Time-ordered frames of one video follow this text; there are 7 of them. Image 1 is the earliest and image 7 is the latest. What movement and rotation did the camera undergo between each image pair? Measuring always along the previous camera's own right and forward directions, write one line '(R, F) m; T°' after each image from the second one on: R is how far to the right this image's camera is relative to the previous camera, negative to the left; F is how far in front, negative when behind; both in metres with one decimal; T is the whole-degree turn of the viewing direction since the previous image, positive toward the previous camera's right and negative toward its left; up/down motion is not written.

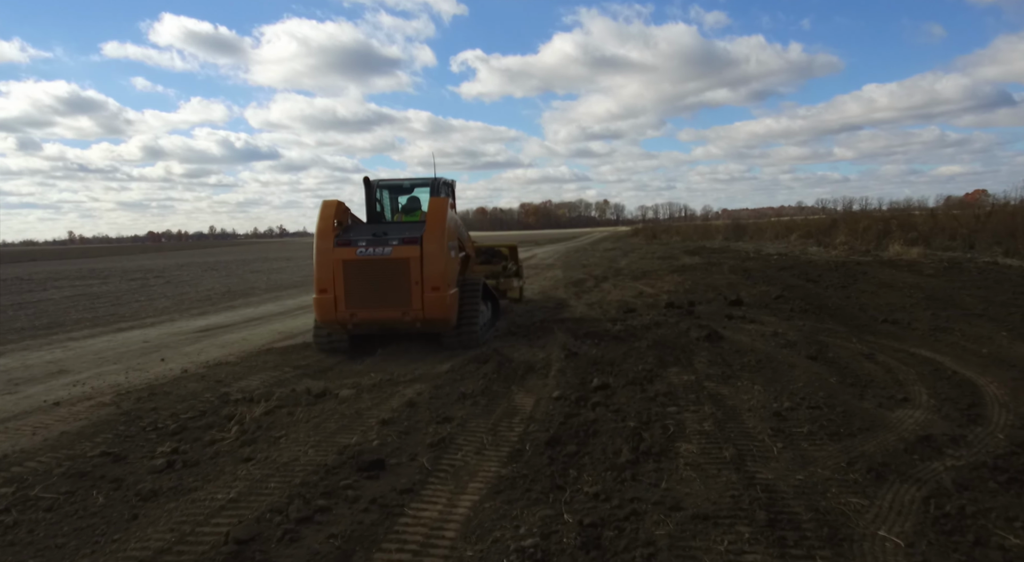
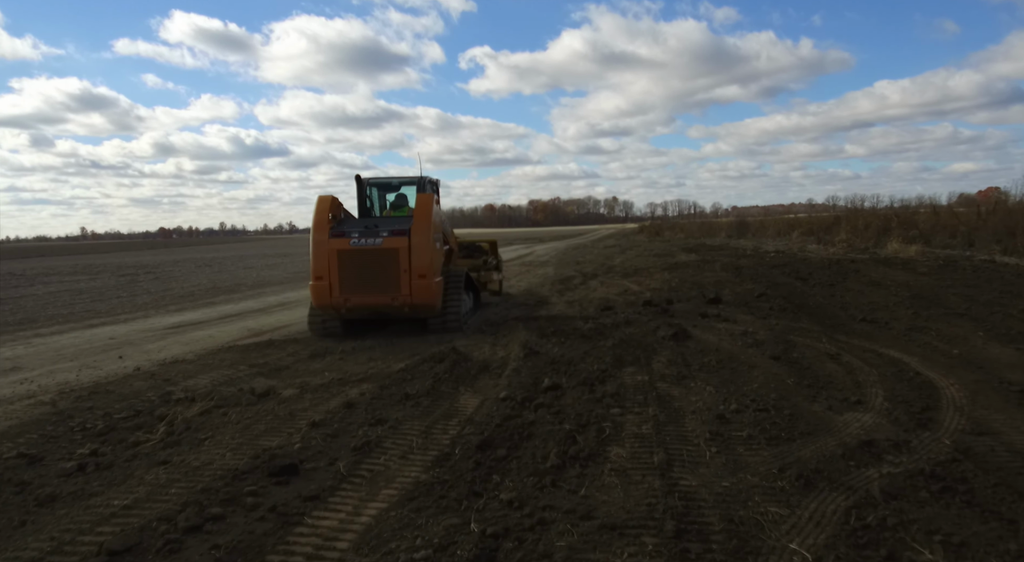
(+0.5, +0.1) m; 0°
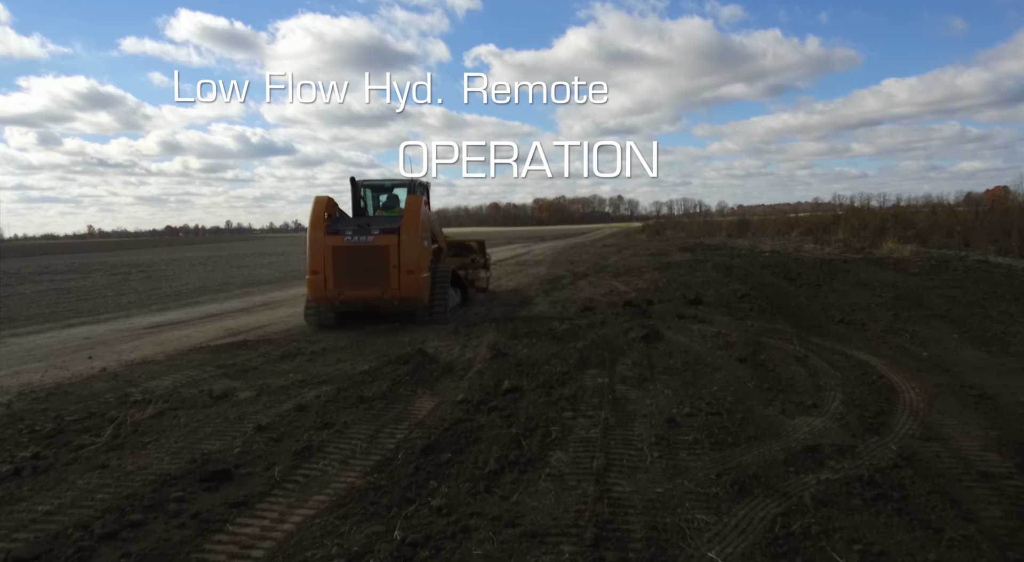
(+0.4, 0.0) m; 0°
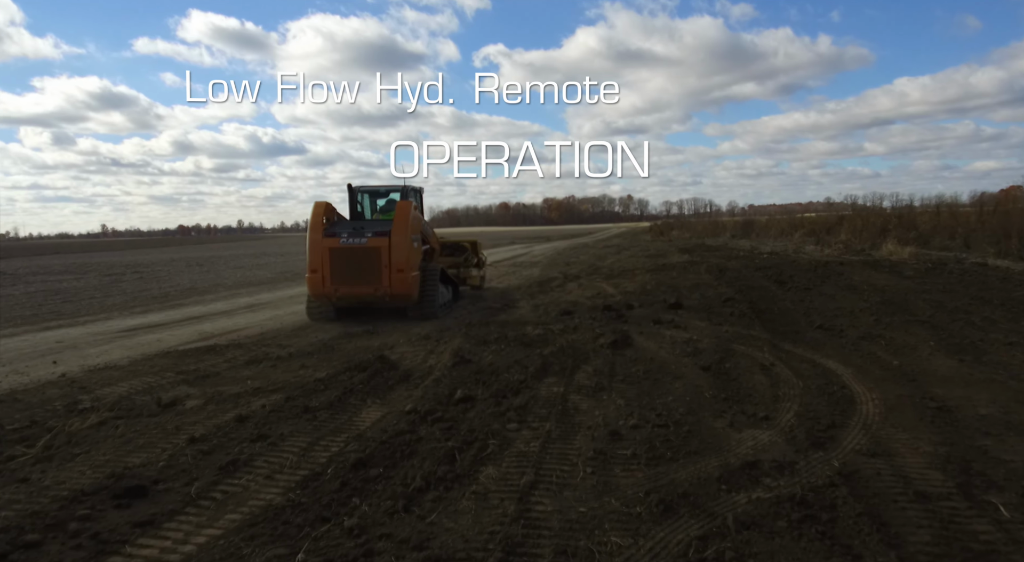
(+0.5, +0.1) m; 0°
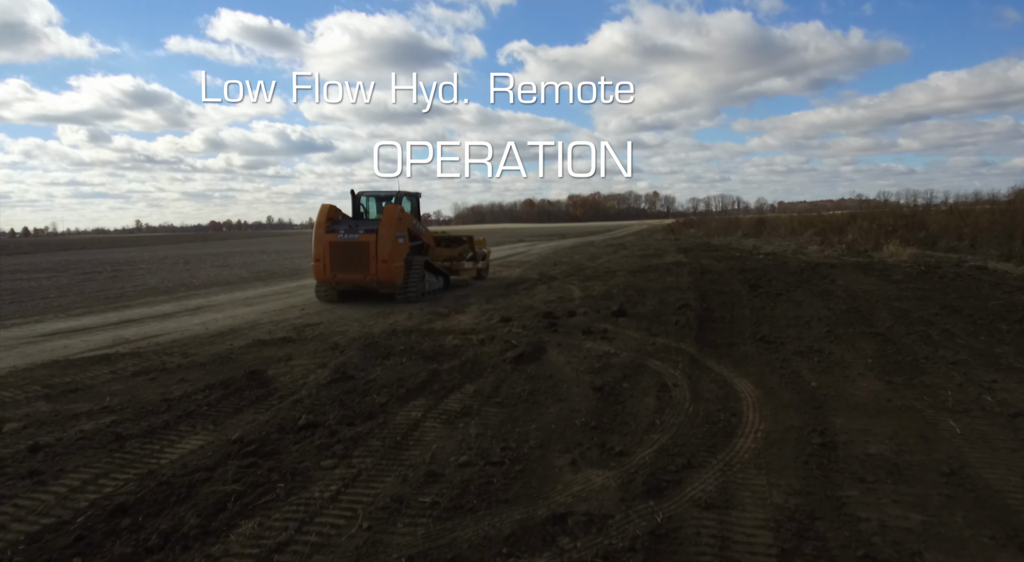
(+1.3, +0.6) m; -1°
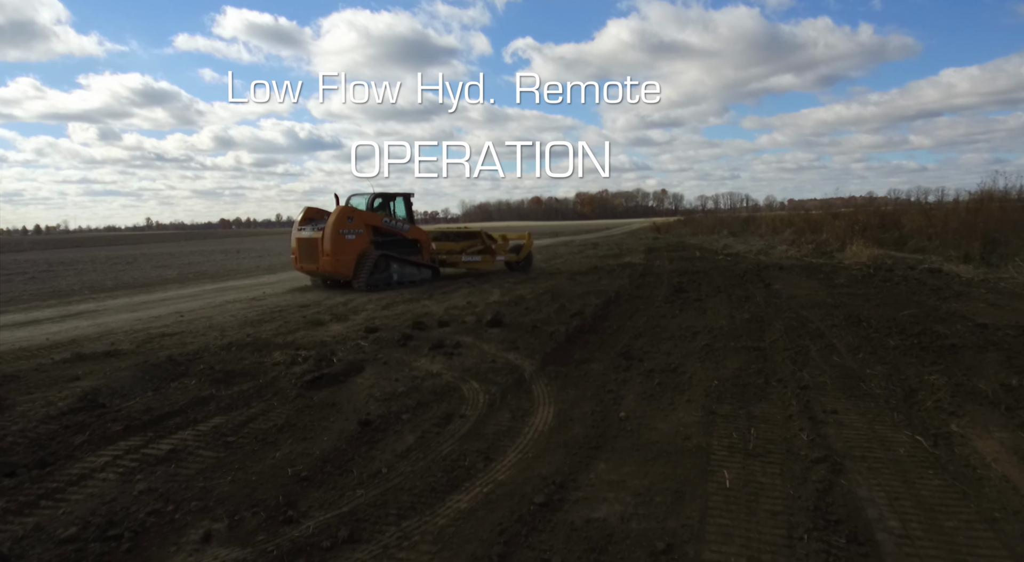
(+1.9, +0.8) m; 0°
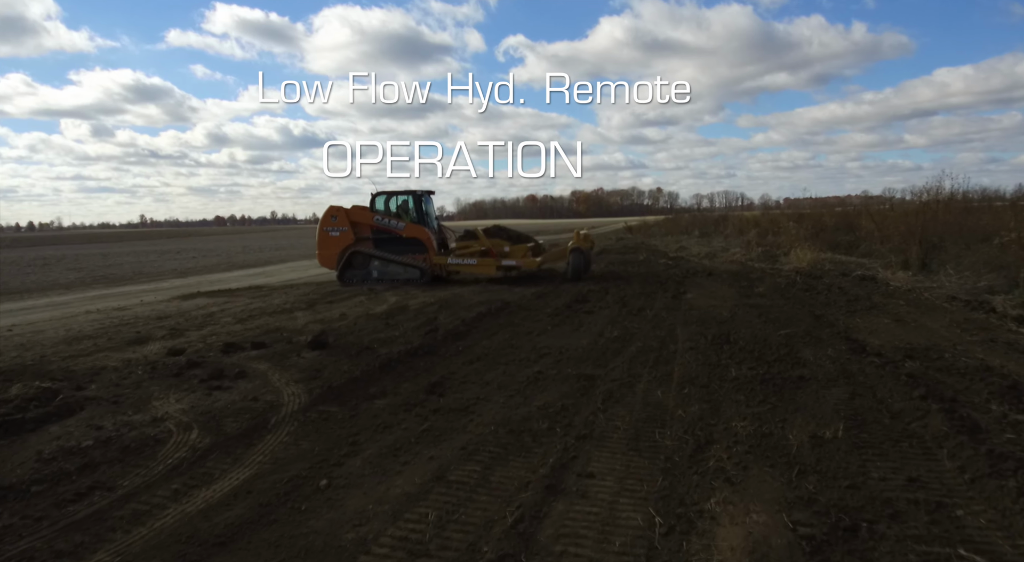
(+2.0, +1.0) m; +1°
